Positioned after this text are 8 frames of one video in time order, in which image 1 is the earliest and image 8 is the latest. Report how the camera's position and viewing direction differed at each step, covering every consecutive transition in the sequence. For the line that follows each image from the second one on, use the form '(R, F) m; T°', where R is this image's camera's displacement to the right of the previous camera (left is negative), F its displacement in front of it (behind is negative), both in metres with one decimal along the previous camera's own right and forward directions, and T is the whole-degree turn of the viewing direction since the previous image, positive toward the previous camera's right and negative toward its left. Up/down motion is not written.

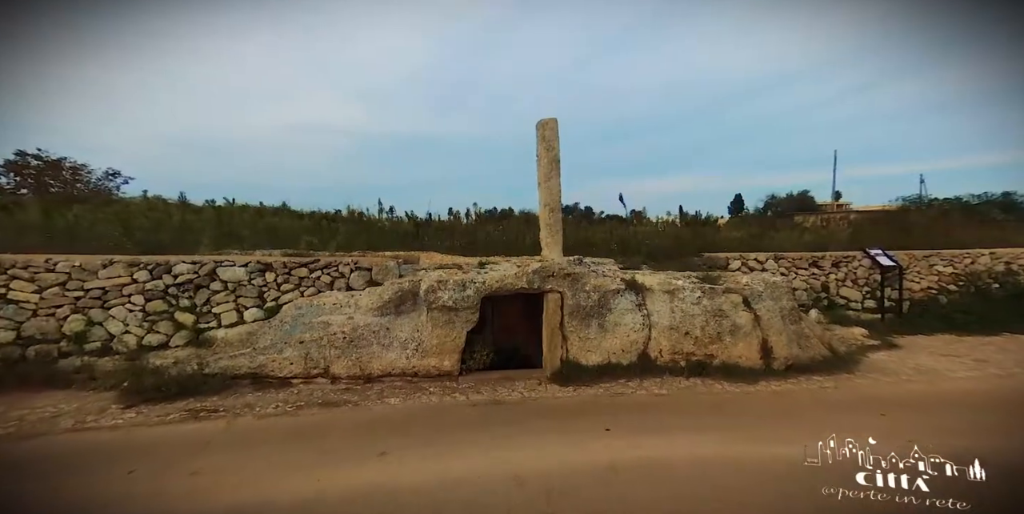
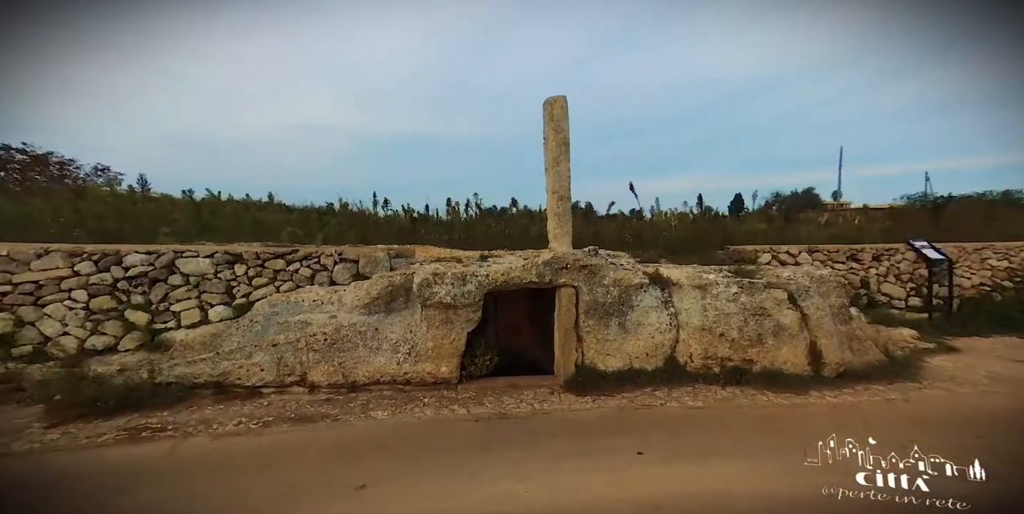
(-0.1, +0.8) m; 0°
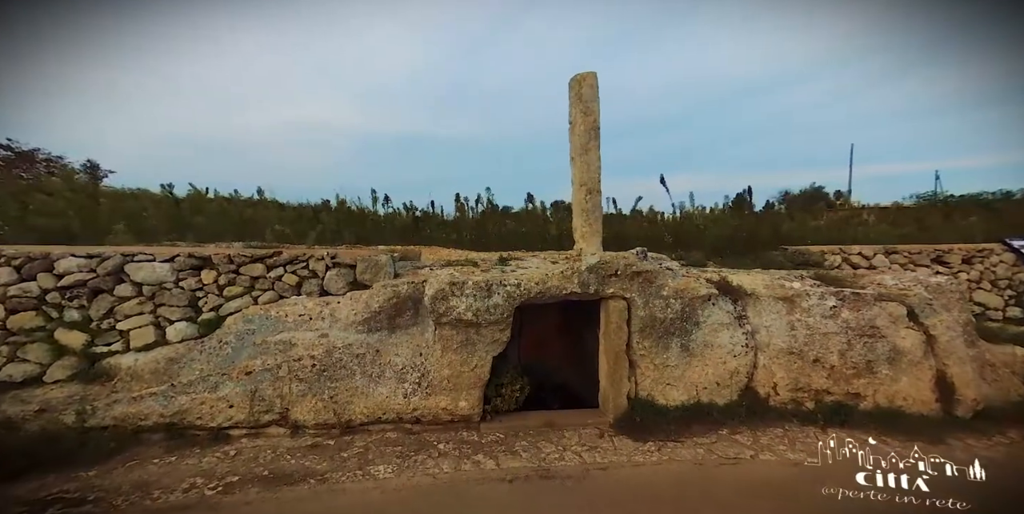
(-0.3, +1.1) m; 0°
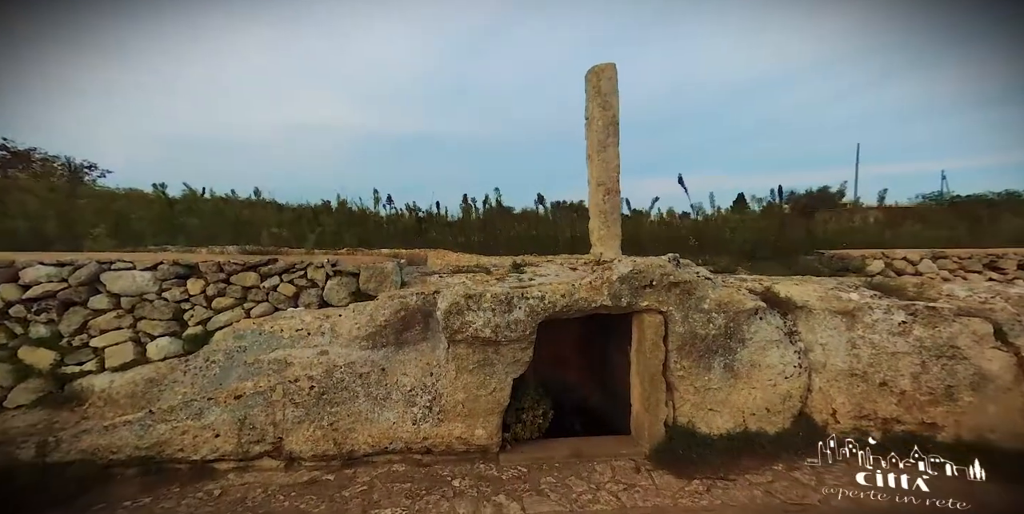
(-0.2, +0.5) m; 0°
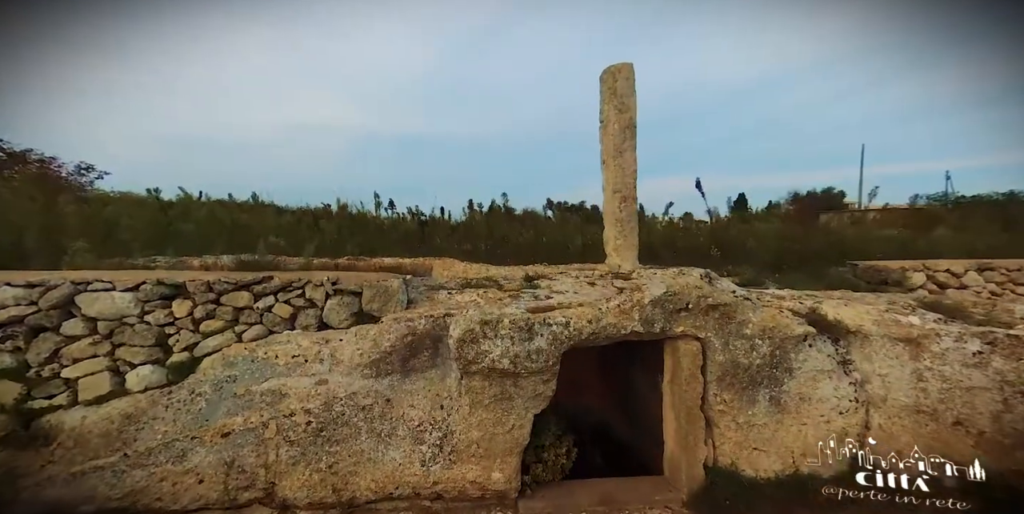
(-0.1, +0.4) m; 0°
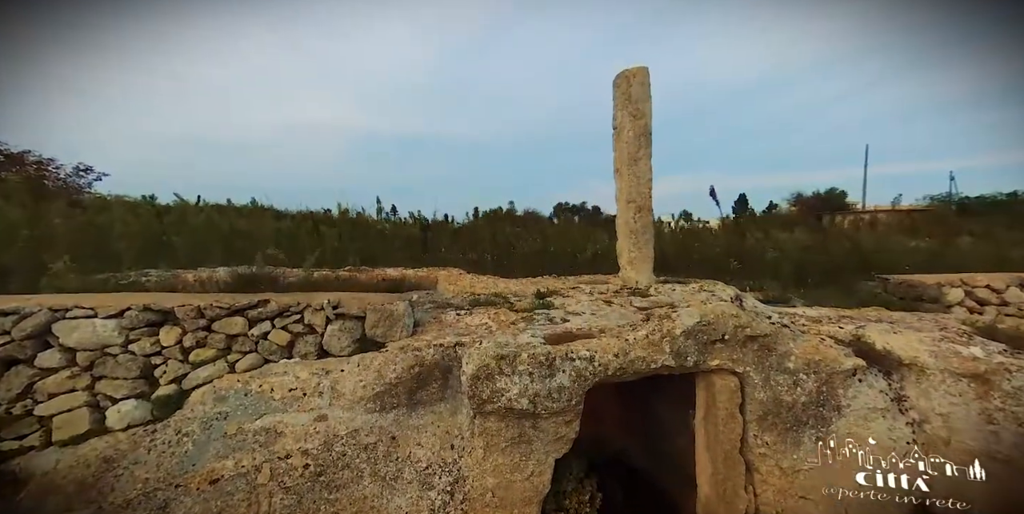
(-0.1, +0.3) m; 0°
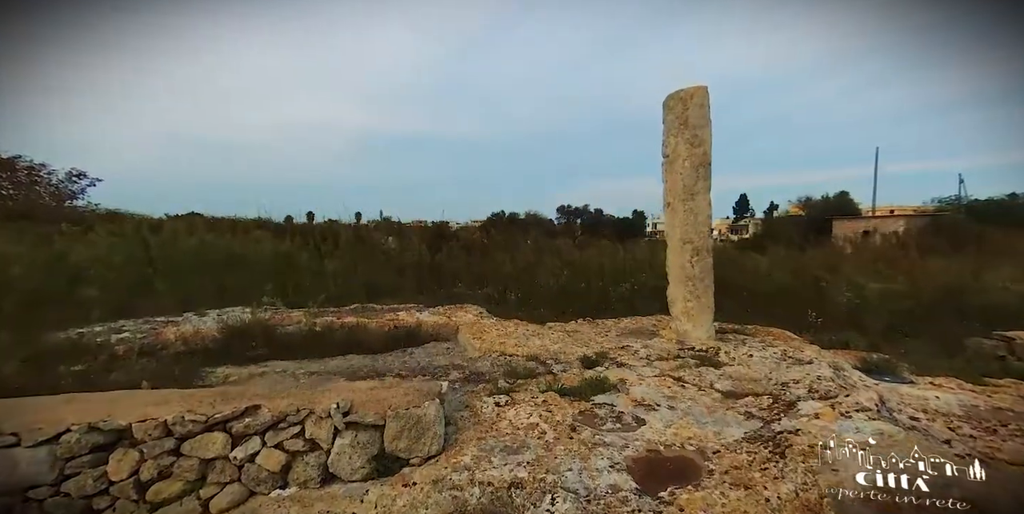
(-0.4, +0.9) m; 0°
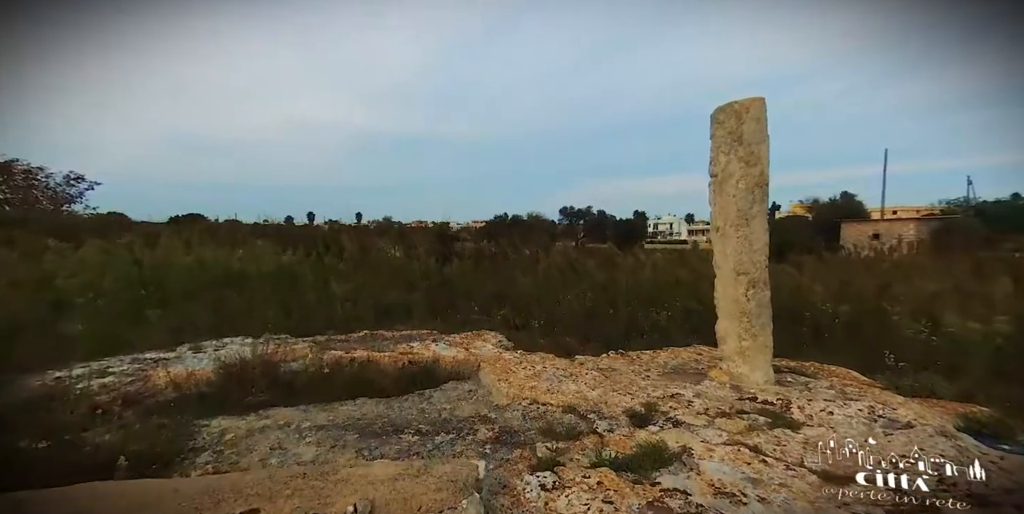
(-0.3, +0.6) m; 0°
